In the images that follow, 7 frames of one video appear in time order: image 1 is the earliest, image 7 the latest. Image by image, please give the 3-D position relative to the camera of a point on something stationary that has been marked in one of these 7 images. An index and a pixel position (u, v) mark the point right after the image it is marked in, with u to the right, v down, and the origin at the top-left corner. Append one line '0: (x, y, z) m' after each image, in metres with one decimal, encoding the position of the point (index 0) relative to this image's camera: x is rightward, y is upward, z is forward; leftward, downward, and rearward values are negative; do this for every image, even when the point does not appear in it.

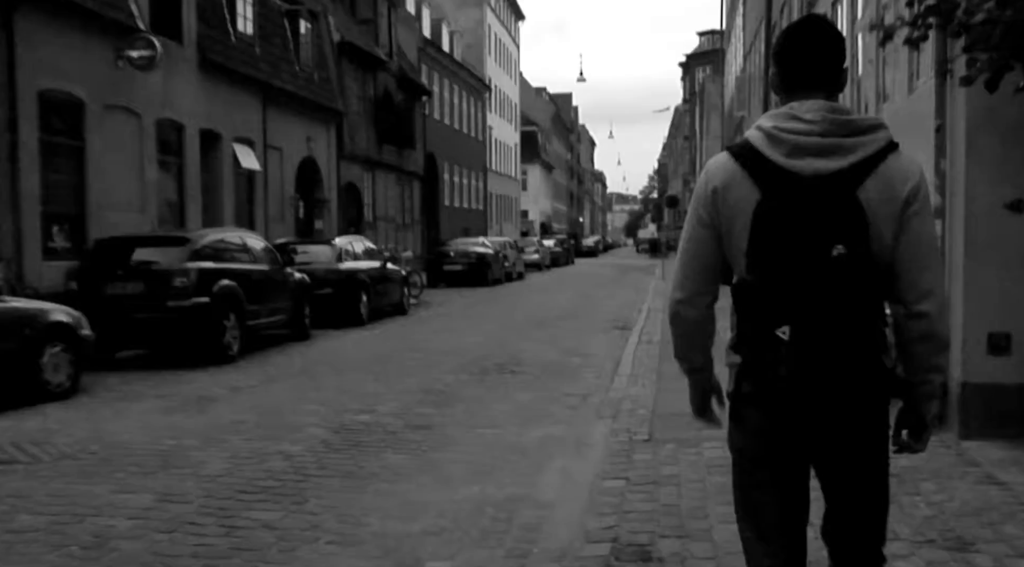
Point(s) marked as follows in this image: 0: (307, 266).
0: (-3.5, +0.3, +19.8) m
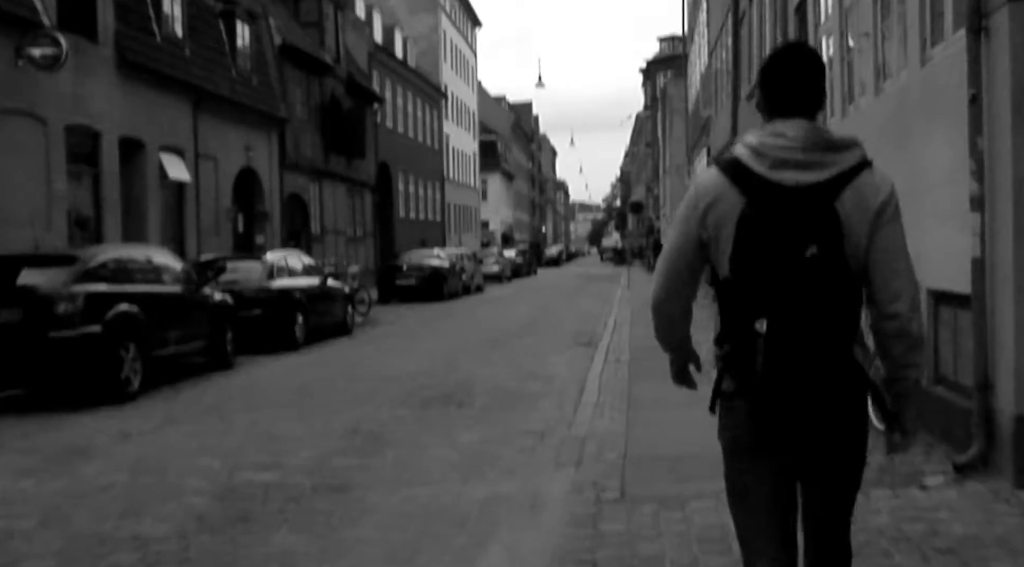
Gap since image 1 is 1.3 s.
0: (-4.2, 0.0, +17.8) m
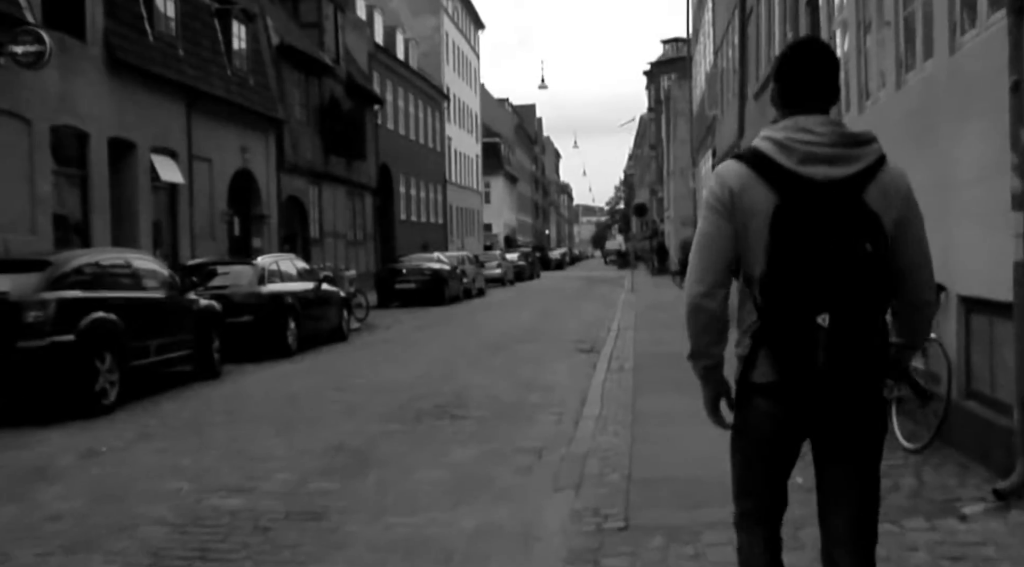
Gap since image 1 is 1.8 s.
0: (-4.3, -0.1, +17.1) m
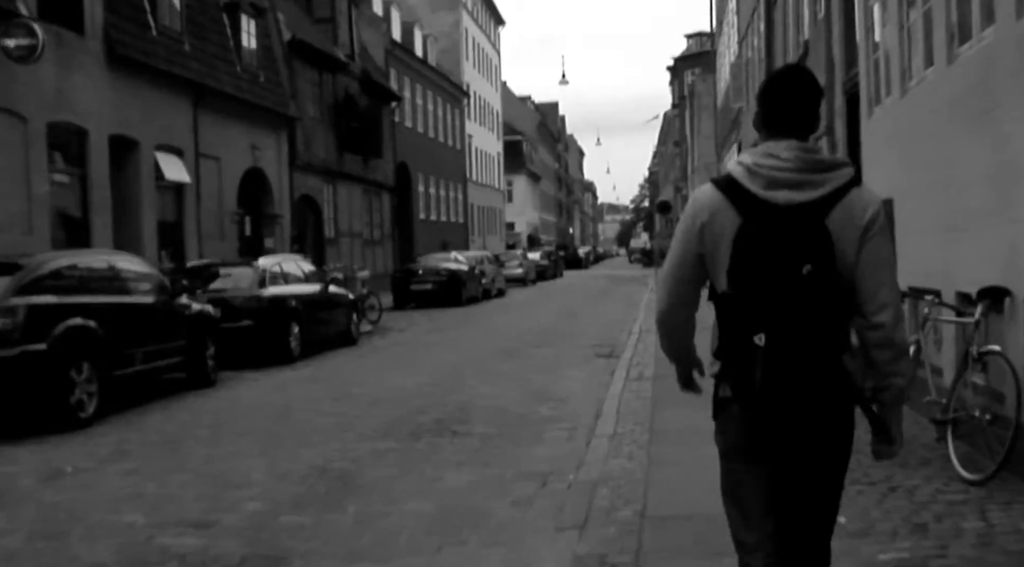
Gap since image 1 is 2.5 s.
0: (-4.1, -0.1, +16.3) m
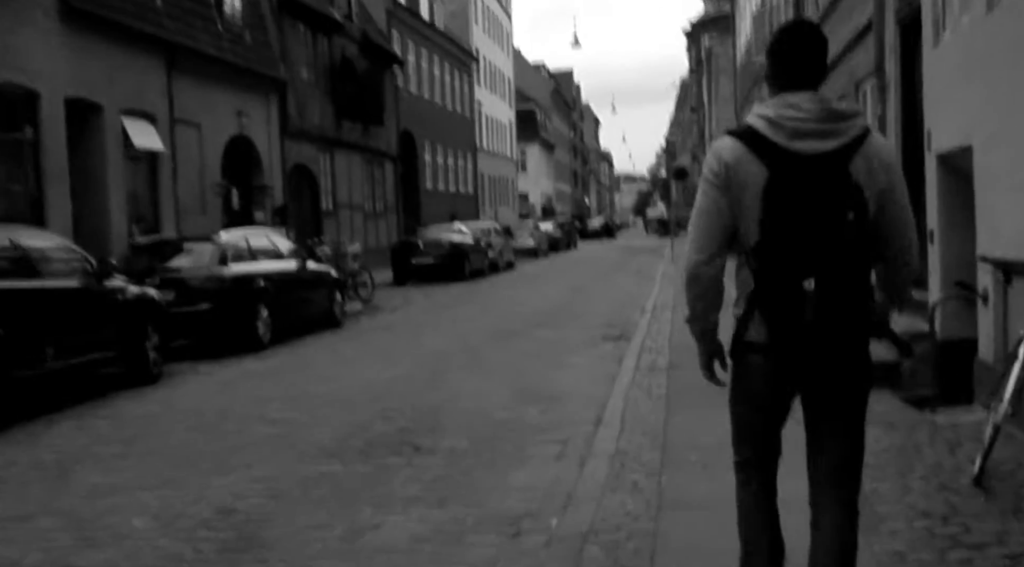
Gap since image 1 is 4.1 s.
0: (-4.1, +0.1, +14.3) m
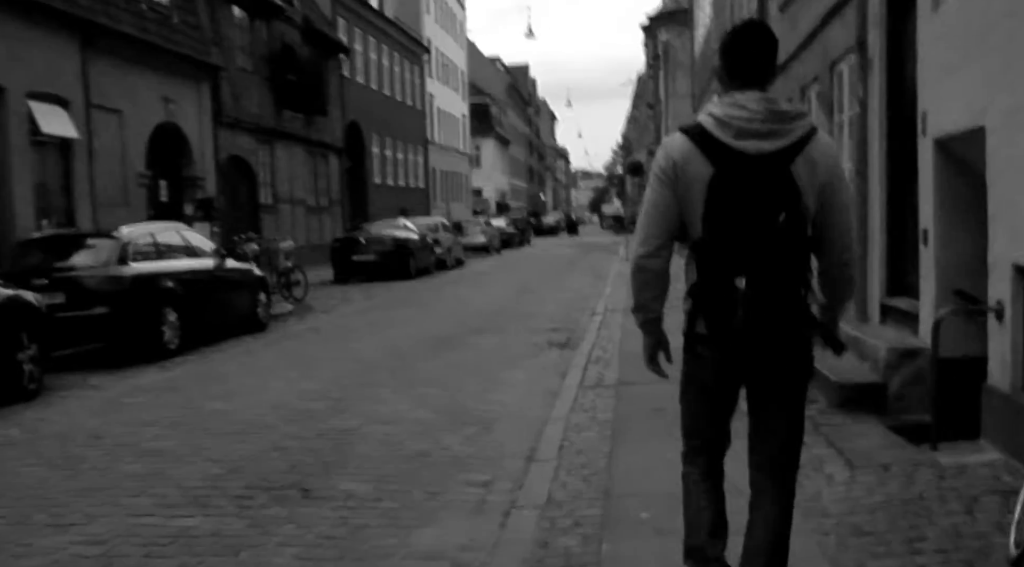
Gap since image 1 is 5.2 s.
0: (-4.8, +0.1, +12.8) m
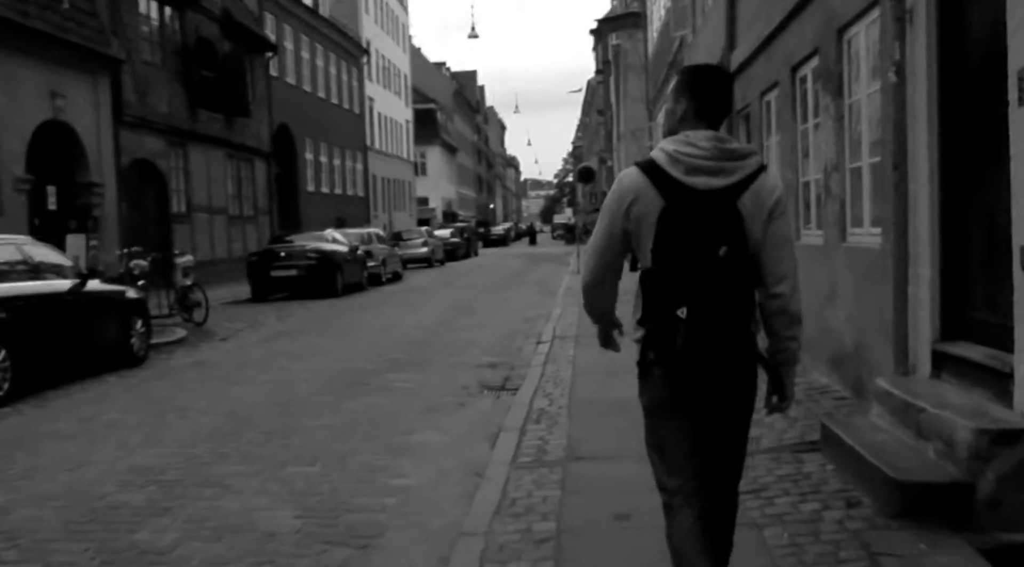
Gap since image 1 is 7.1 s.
0: (-5.5, -0.1, +9.8) m
